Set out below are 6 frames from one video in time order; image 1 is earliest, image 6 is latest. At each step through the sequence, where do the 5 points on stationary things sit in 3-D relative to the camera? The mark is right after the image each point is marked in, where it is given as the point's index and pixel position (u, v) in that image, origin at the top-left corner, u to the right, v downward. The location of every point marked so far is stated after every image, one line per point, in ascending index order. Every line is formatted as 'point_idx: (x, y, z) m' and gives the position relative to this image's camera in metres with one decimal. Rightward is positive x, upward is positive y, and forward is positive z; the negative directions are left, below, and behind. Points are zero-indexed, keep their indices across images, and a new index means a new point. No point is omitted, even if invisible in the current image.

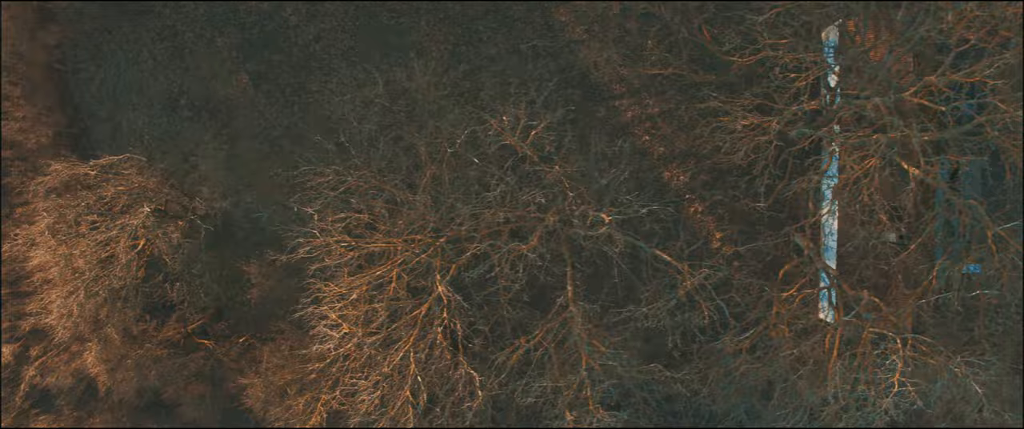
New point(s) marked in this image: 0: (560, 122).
0: (+0.3, +1.0, +13.7) m
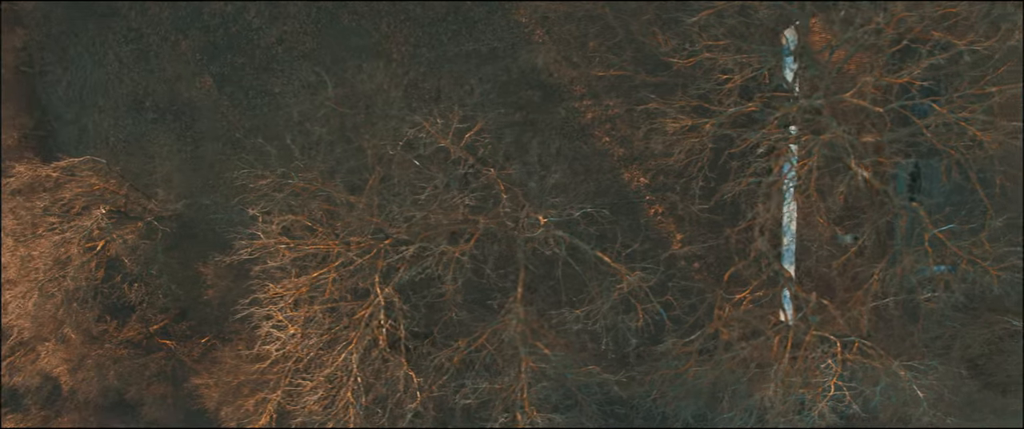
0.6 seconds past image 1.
0: (+0.1, +1.0, +14.5) m
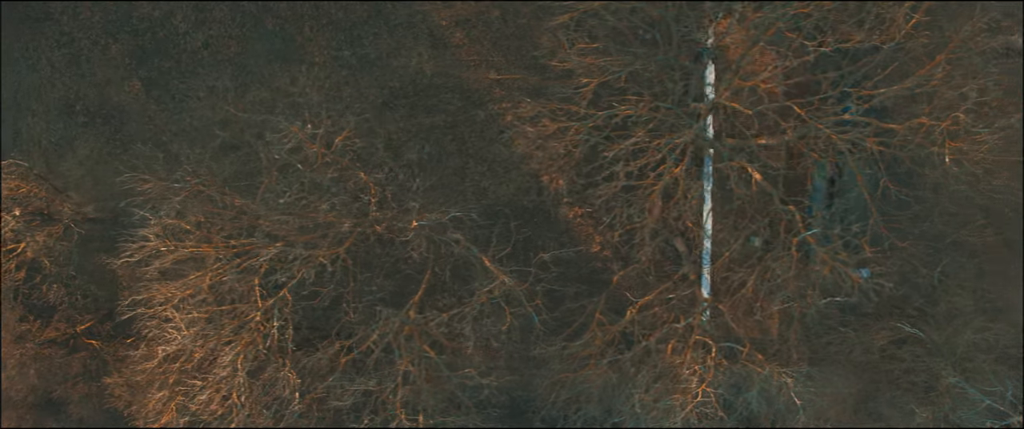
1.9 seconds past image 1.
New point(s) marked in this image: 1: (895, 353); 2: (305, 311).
0: (-0.9, +0.9, +14.5) m
1: (+3.6, -1.3, +12.6) m
2: (-1.9, -0.9, +12.6) m
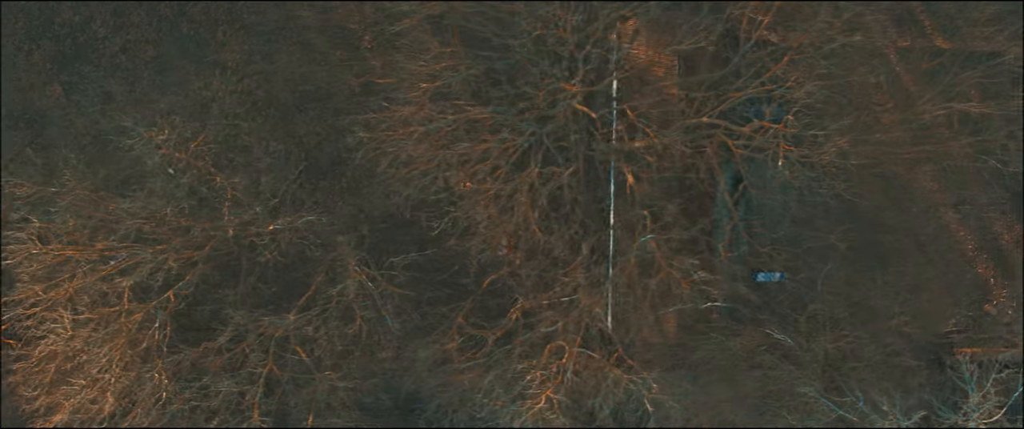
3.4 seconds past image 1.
0: (-2.0, +0.9, +14.6) m
1: (+2.3, -1.4, +12.4) m
2: (-3.2, -1.0, +12.8) m
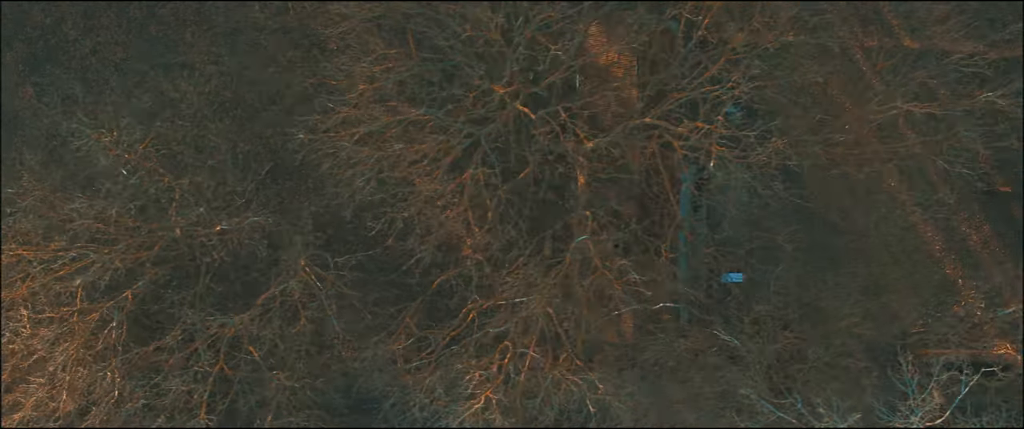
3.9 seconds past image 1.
0: (-2.5, +0.9, +14.7) m
1: (+1.8, -1.4, +12.4) m
2: (-3.7, -1.0, +12.9) m
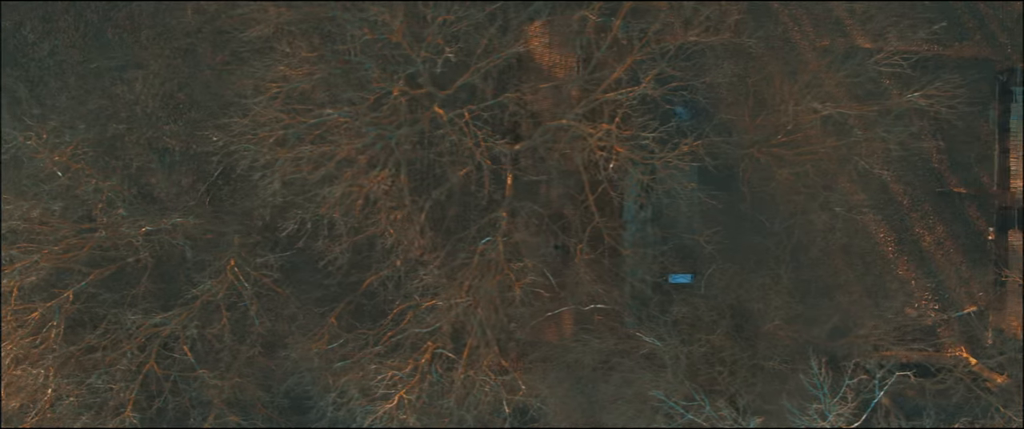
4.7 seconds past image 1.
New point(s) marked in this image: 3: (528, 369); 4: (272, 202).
0: (-3.1, +0.9, +14.8) m
1: (+1.1, -1.4, +12.3) m
2: (-4.4, -1.0, +13.1) m
3: (+0.1, -1.5, +12.5) m
4: (-2.3, +0.1, +12.6) m
